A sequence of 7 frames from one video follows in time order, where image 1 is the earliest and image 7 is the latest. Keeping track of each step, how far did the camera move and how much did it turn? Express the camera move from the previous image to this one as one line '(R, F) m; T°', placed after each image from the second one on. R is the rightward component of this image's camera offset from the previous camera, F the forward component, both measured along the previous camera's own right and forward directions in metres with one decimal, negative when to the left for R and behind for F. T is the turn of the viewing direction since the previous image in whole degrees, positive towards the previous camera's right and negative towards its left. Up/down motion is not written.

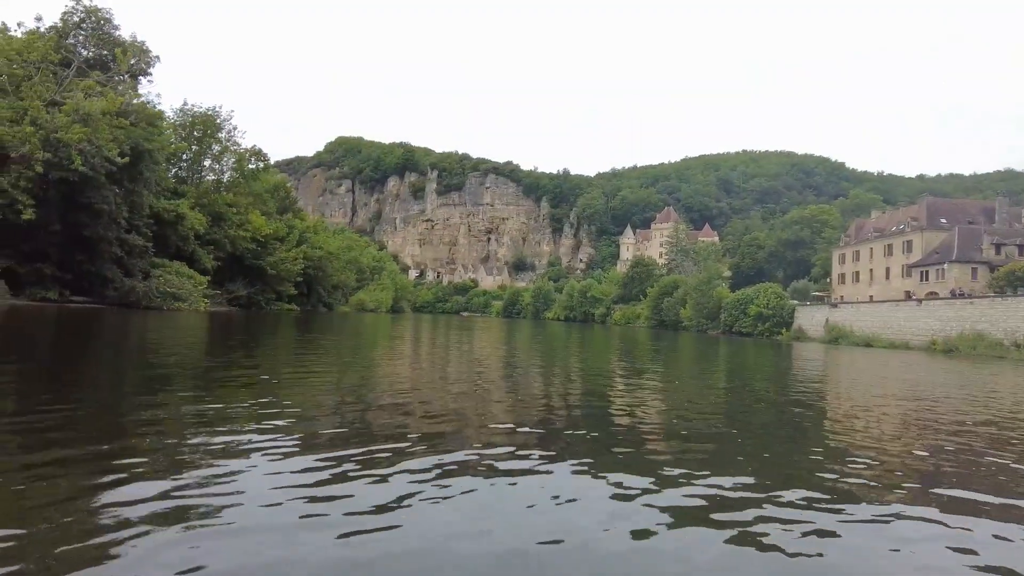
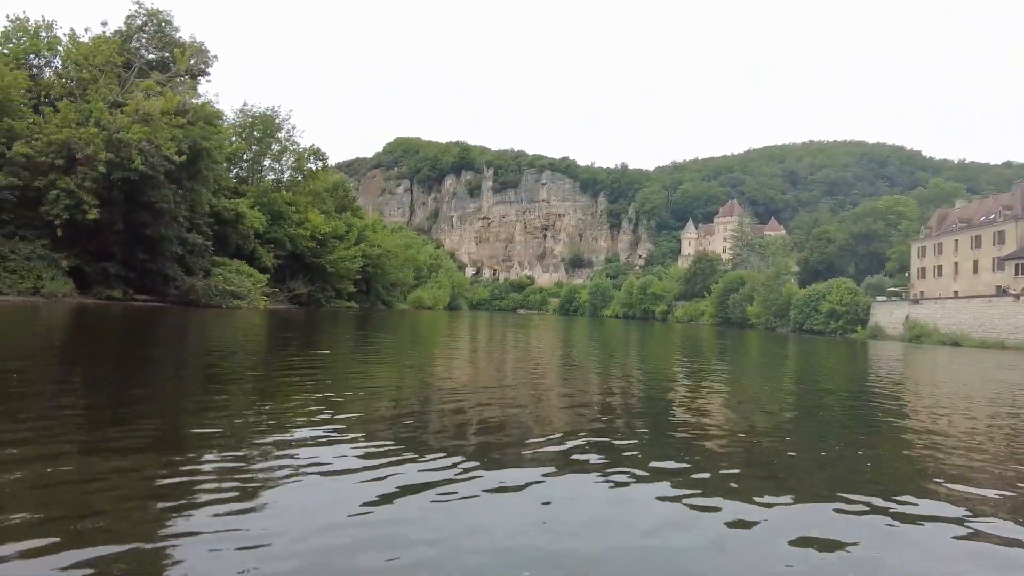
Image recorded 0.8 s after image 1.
(-0.1, +0.7) m; -5°
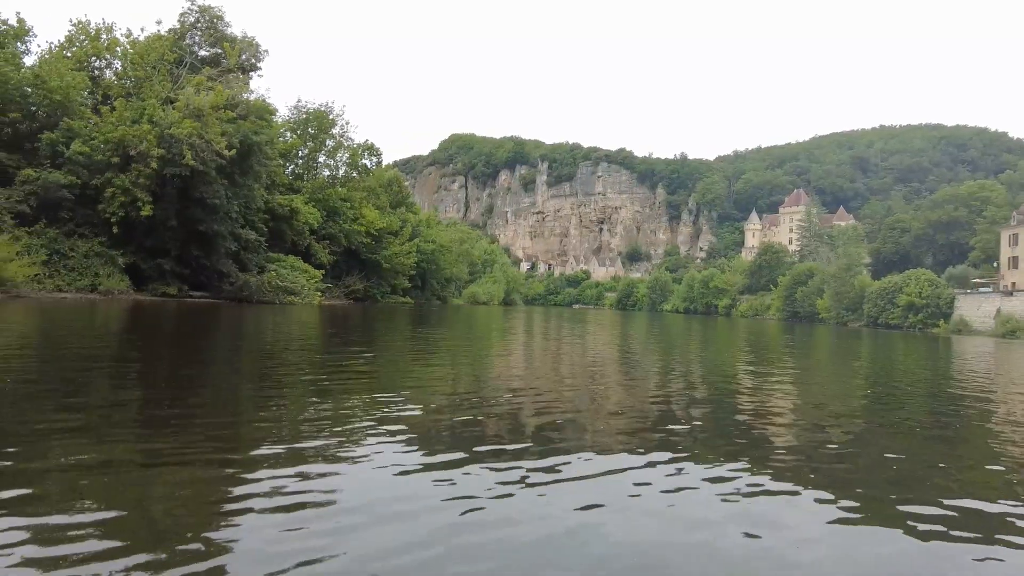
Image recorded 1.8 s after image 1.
(-0.1, +0.9) m; -5°
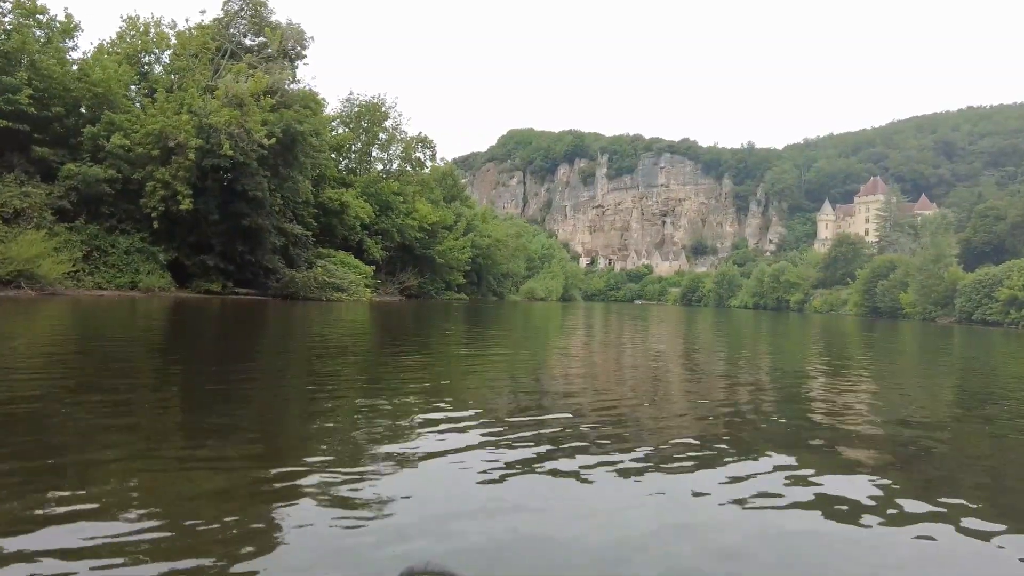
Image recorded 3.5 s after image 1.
(+0.1, +1.5) m; -5°
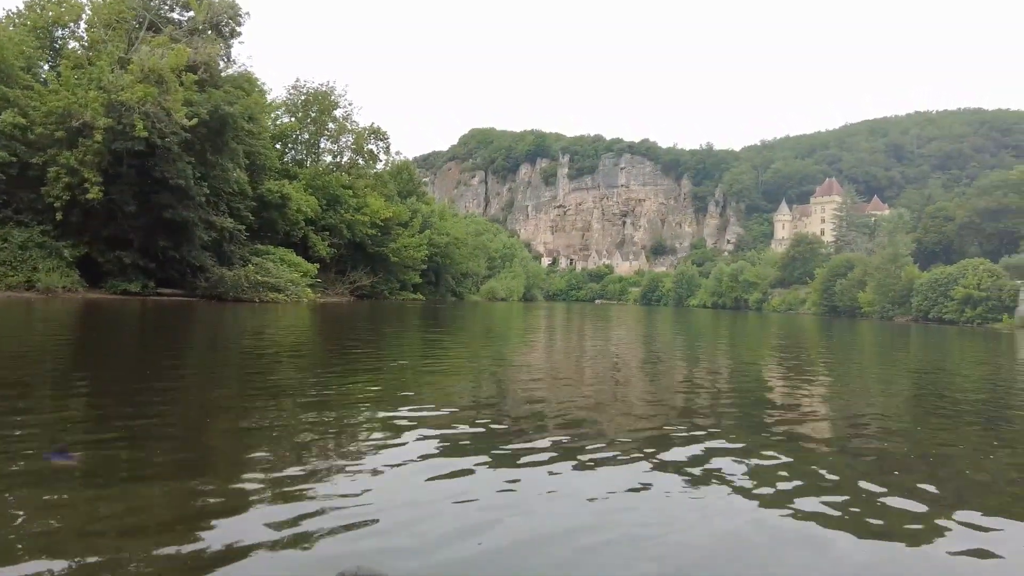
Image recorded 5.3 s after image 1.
(+0.4, +1.3) m; +3°
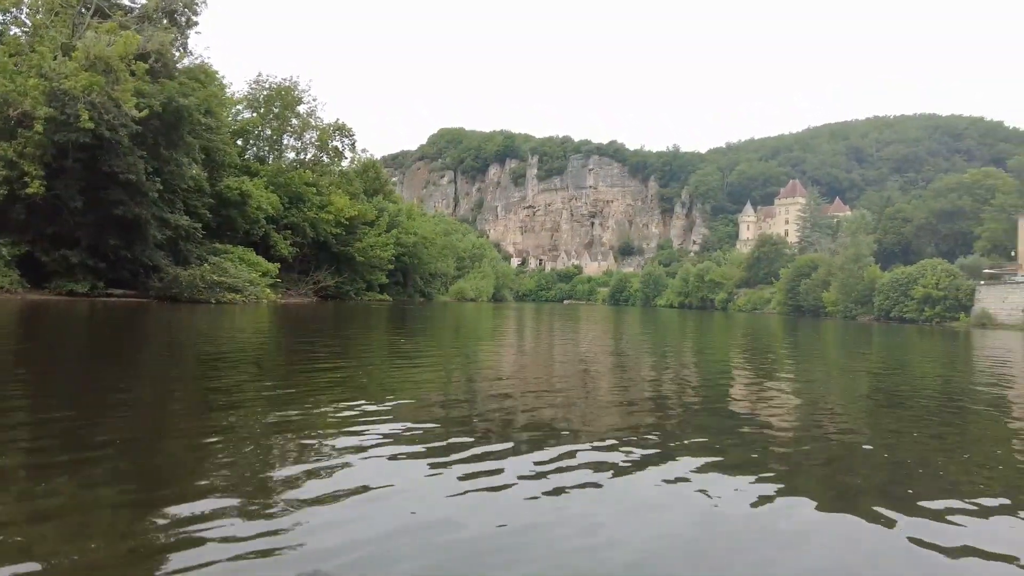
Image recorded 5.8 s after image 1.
(+0.1, +0.3) m; +2°
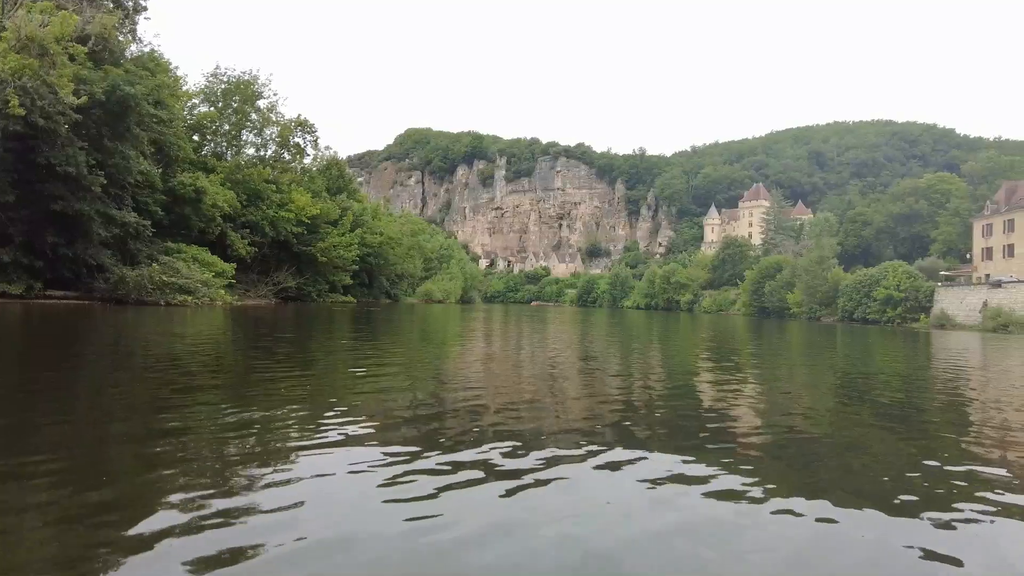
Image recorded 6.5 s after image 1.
(+0.1, +0.6) m; +3°
